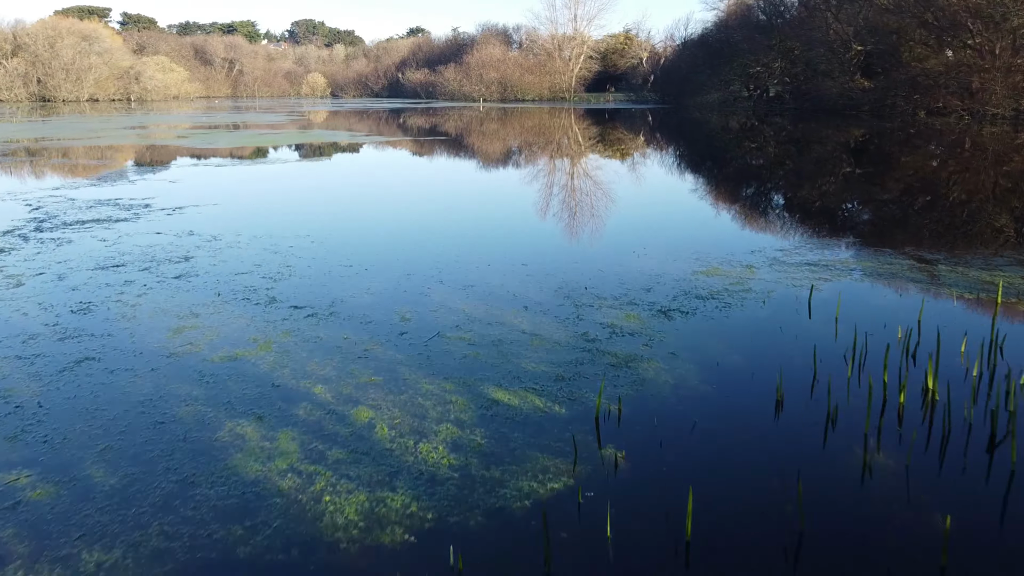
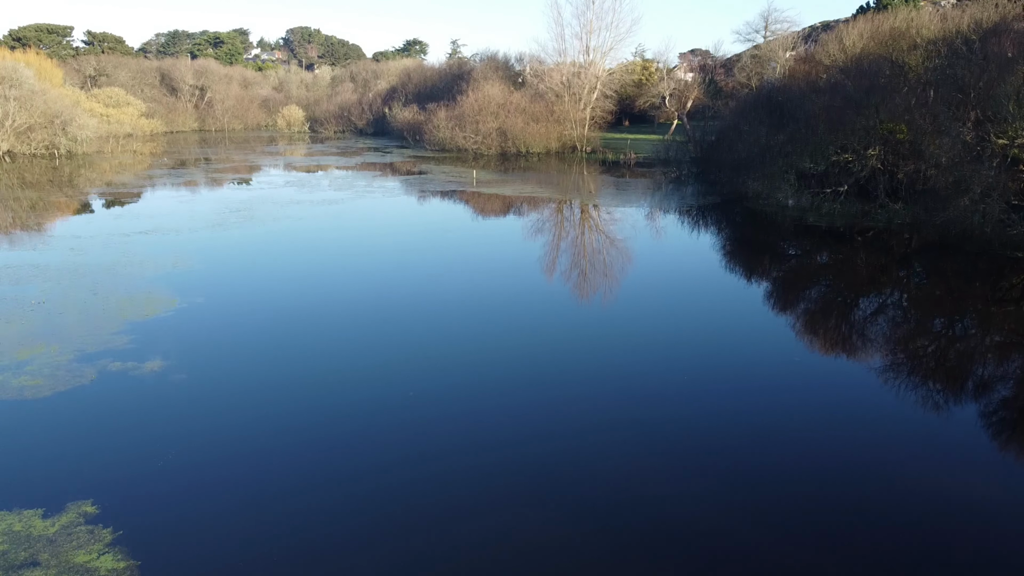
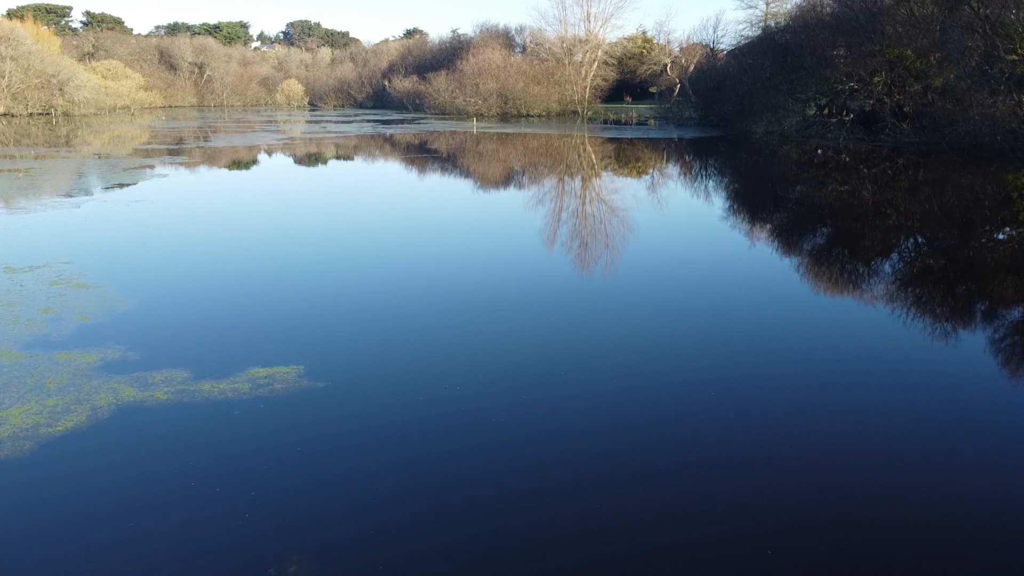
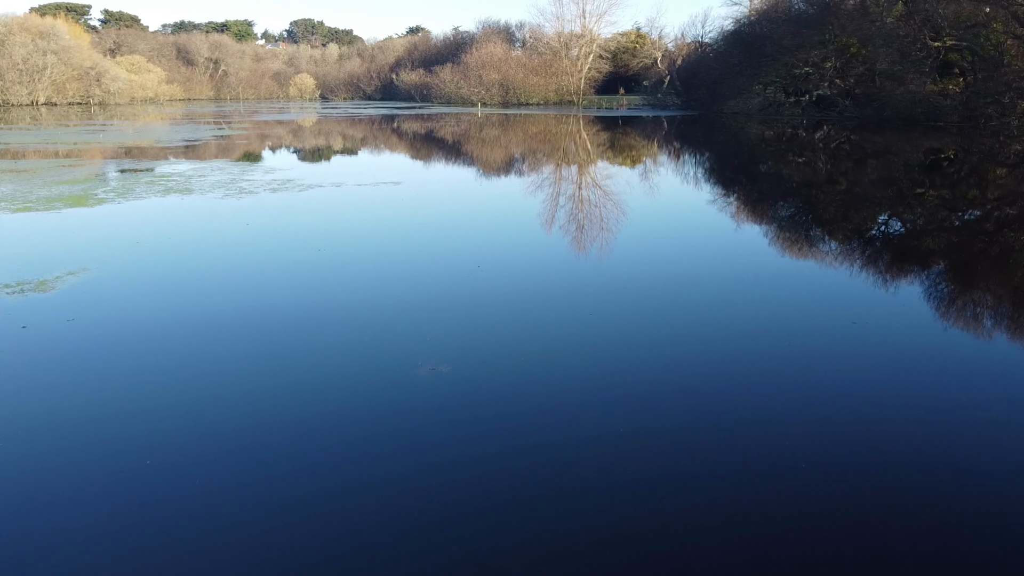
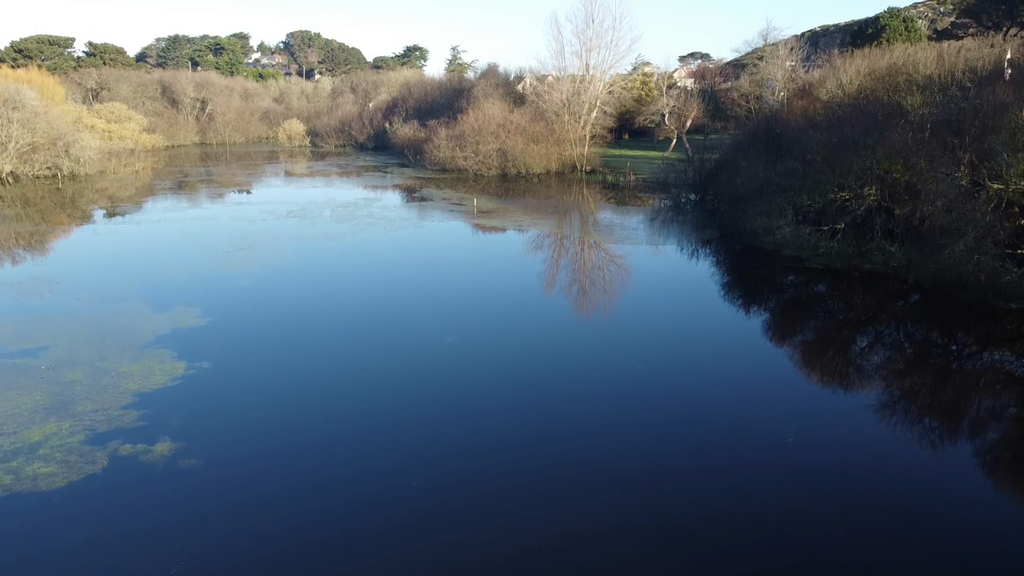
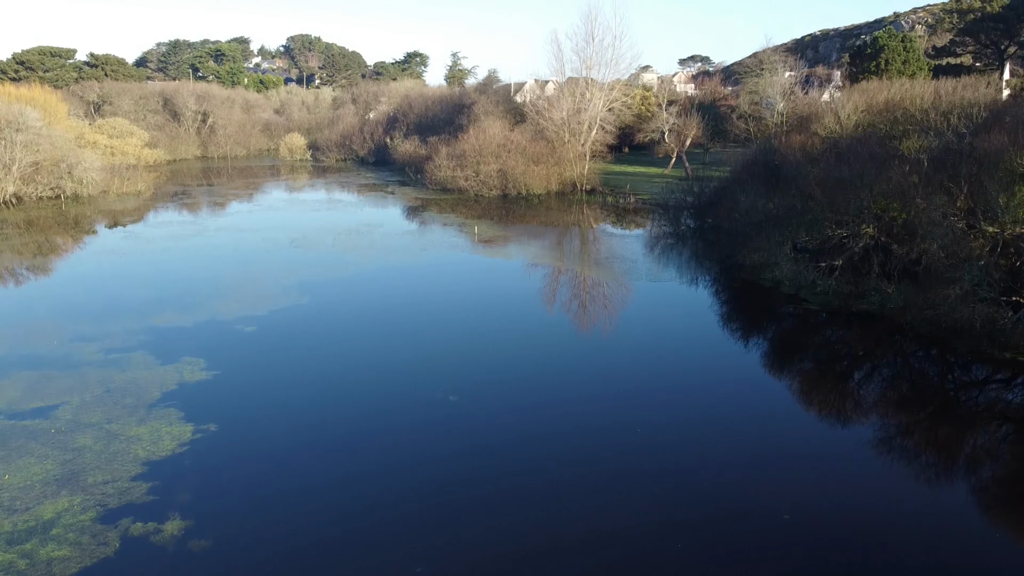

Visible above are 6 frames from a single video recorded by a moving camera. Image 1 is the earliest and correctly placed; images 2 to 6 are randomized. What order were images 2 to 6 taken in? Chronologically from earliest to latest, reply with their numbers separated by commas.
4, 3, 2, 5, 6
